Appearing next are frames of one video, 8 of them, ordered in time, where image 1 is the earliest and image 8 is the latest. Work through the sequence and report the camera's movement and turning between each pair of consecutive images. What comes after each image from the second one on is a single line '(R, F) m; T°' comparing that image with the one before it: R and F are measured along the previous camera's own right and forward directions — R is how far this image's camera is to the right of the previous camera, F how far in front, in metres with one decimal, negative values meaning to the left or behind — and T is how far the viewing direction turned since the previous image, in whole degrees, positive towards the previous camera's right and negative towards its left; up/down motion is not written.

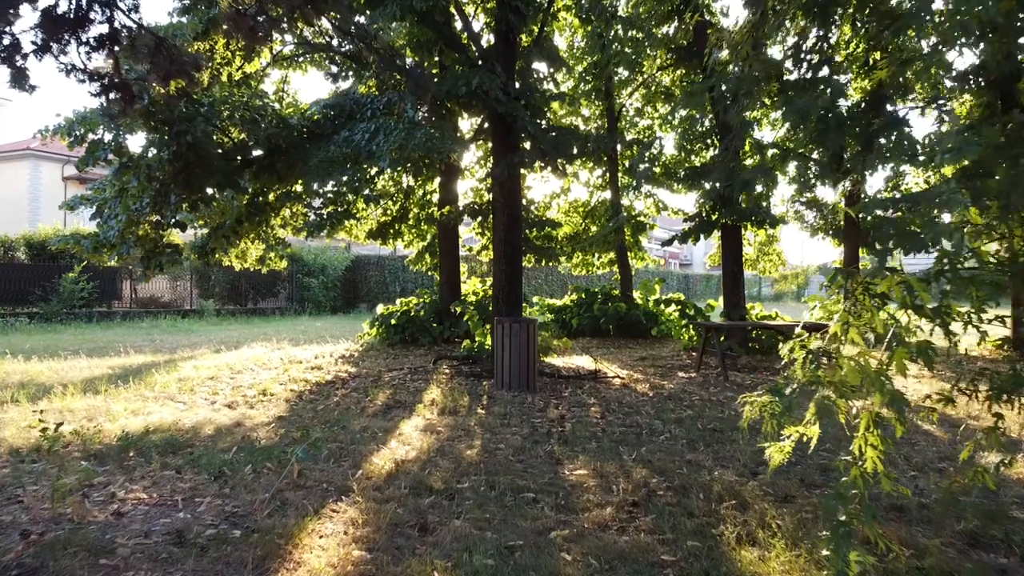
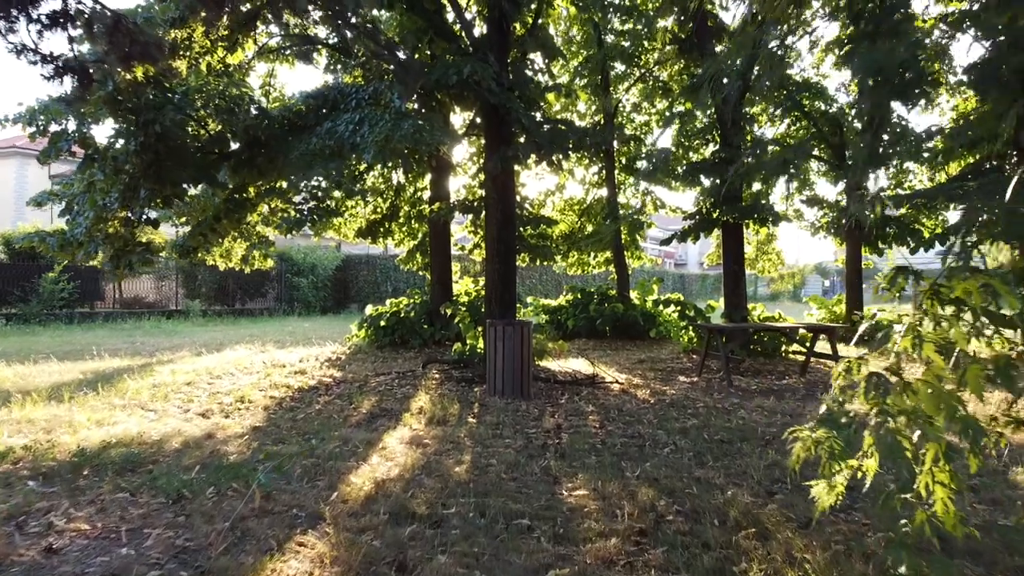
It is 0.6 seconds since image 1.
(0.0, +0.4) m; 0°
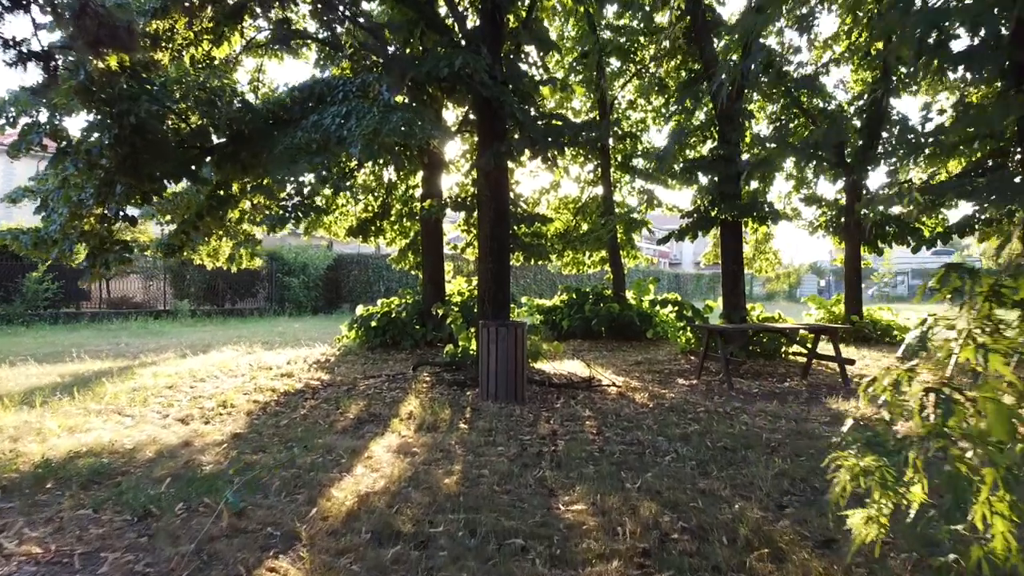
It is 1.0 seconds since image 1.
(0.0, +0.2) m; 0°
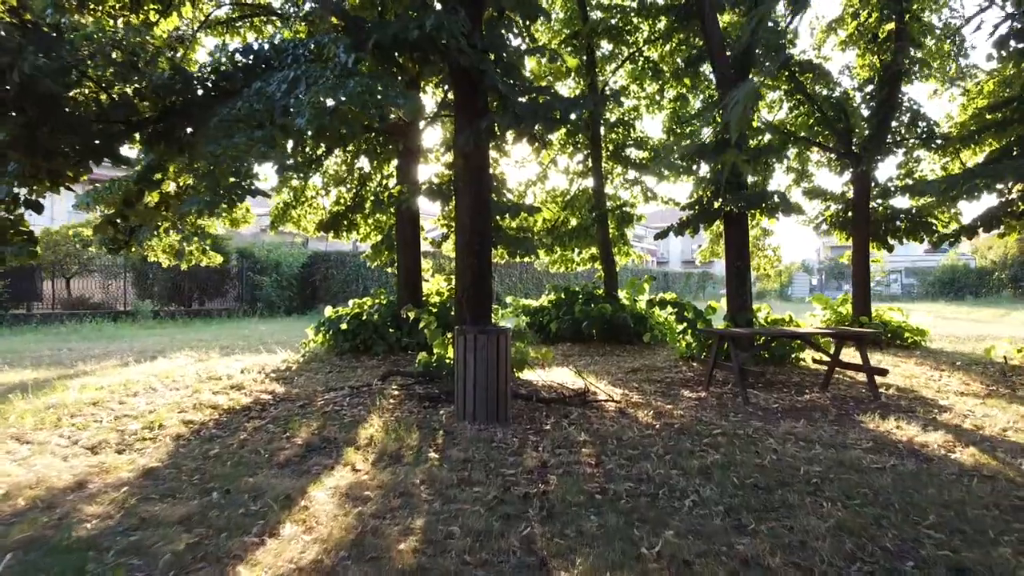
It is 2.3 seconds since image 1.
(0.0, +1.0) m; +1°
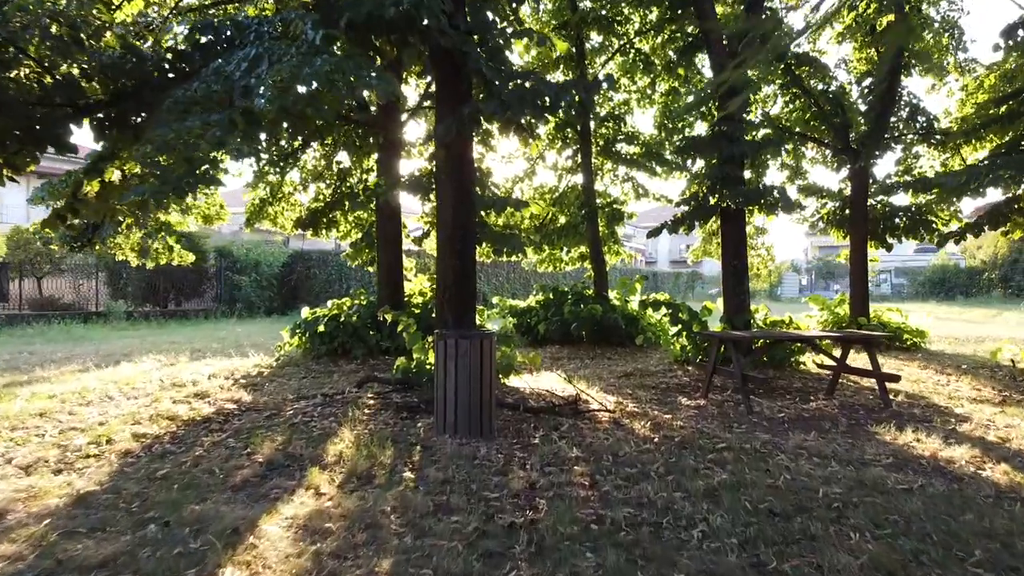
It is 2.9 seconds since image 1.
(0.0, +0.5) m; +1°
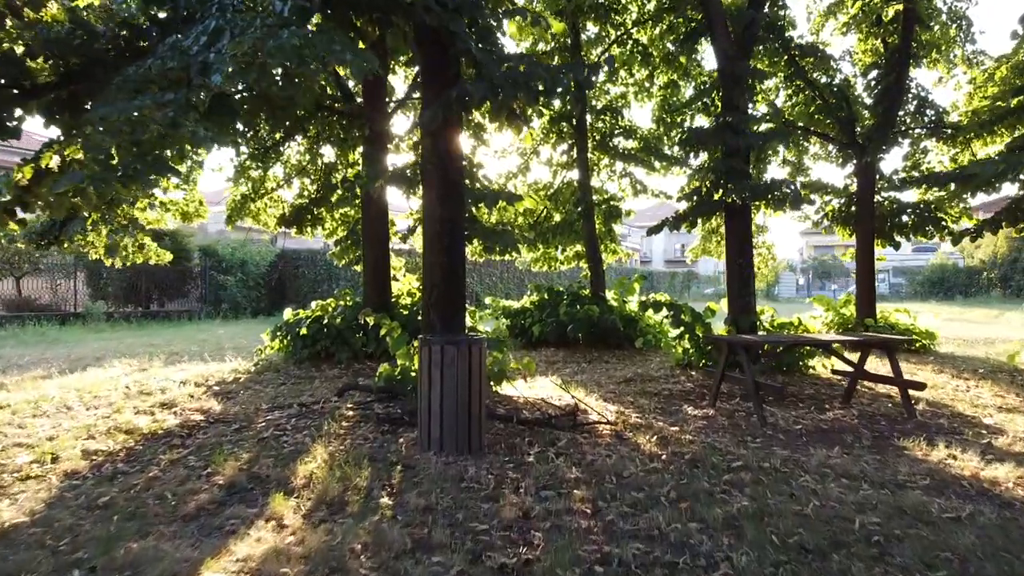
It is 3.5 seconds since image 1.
(0.0, +0.5) m; 0°
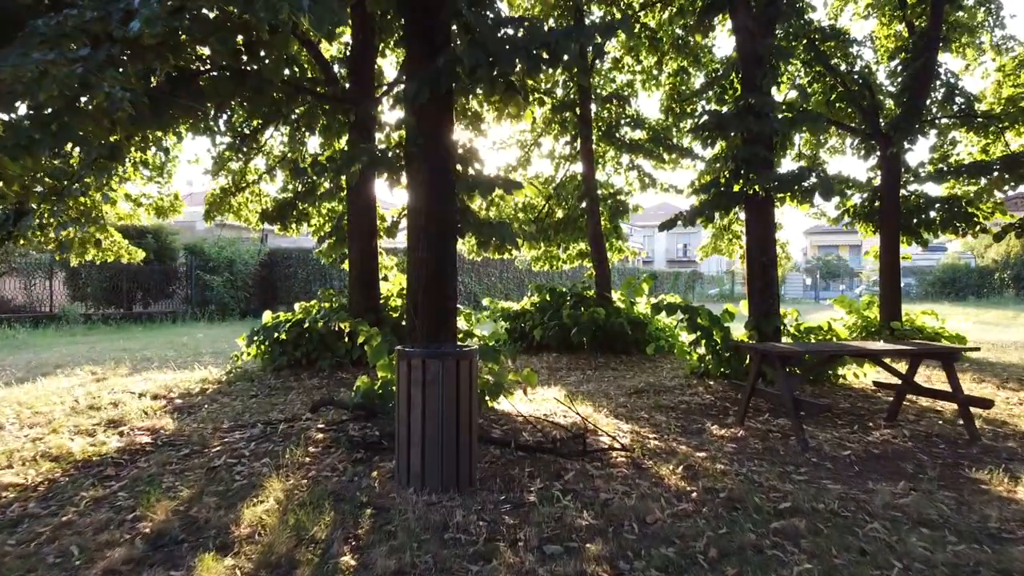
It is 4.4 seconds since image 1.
(0.0, +0.8) m; 0°
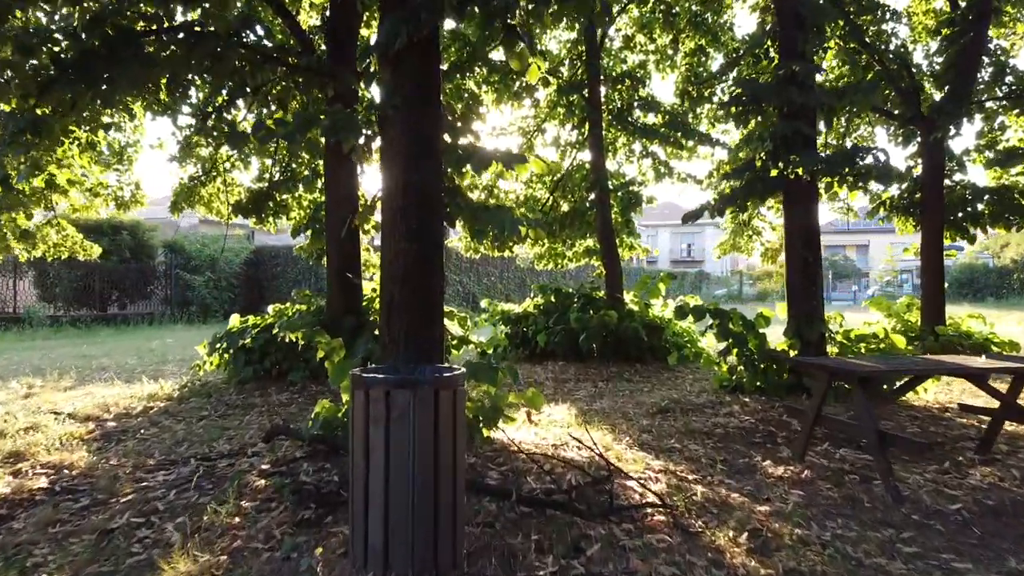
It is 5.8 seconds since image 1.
(0.0, +1.1) m; 0°
